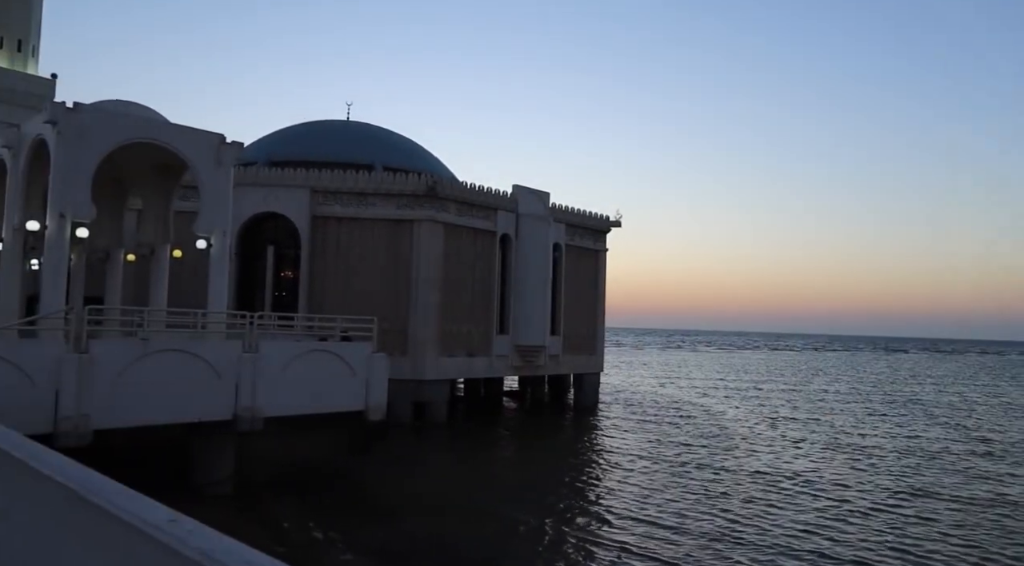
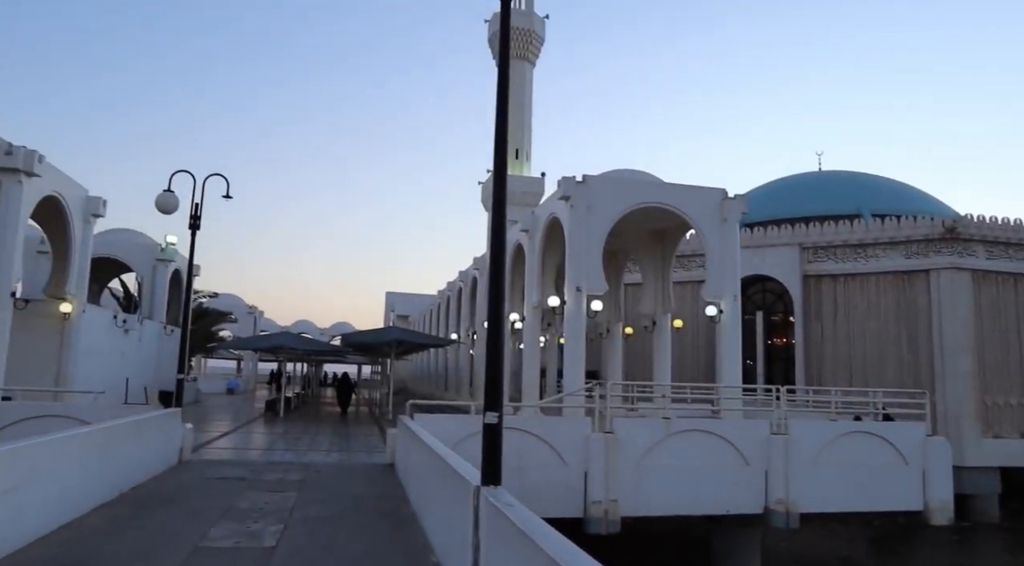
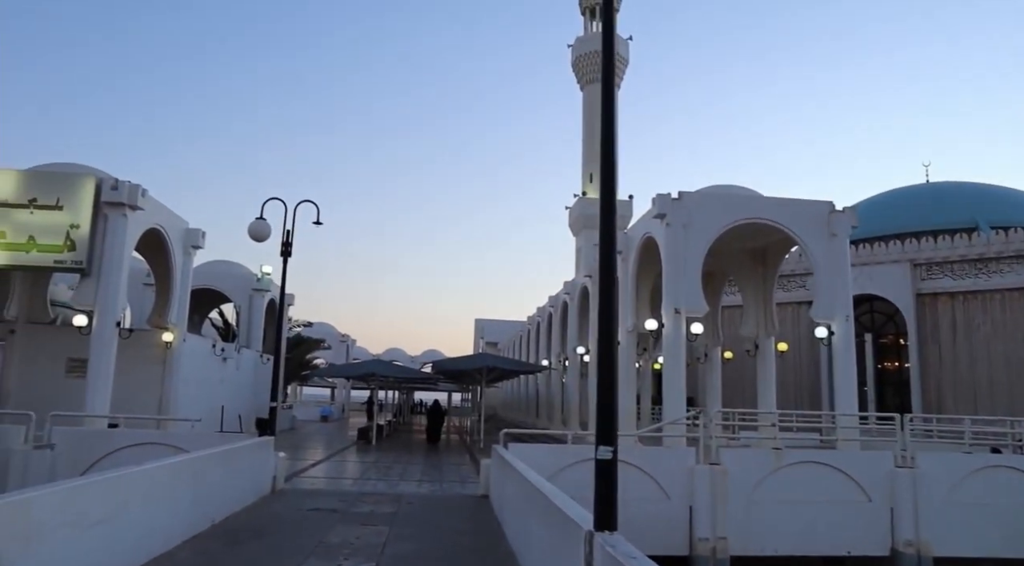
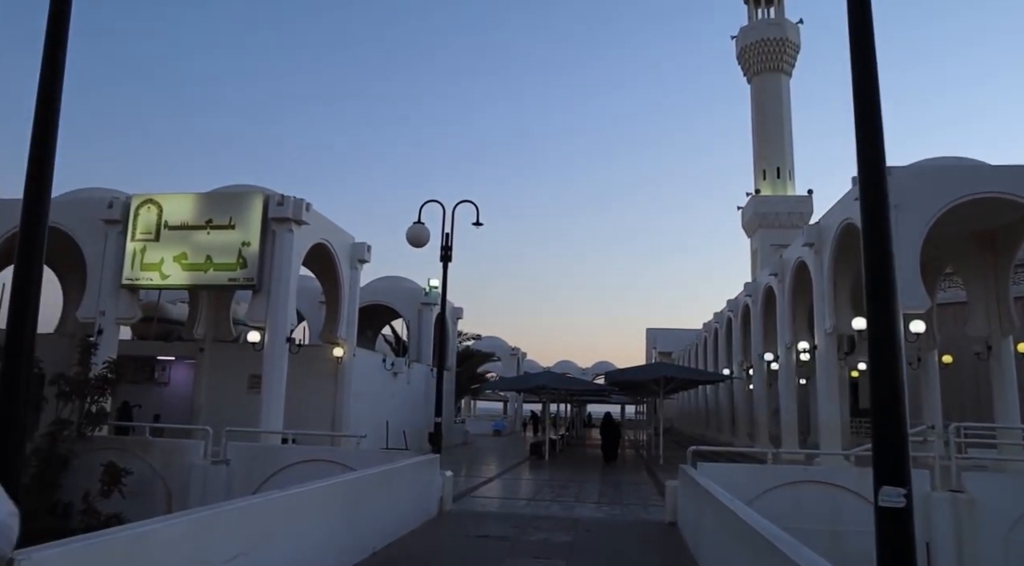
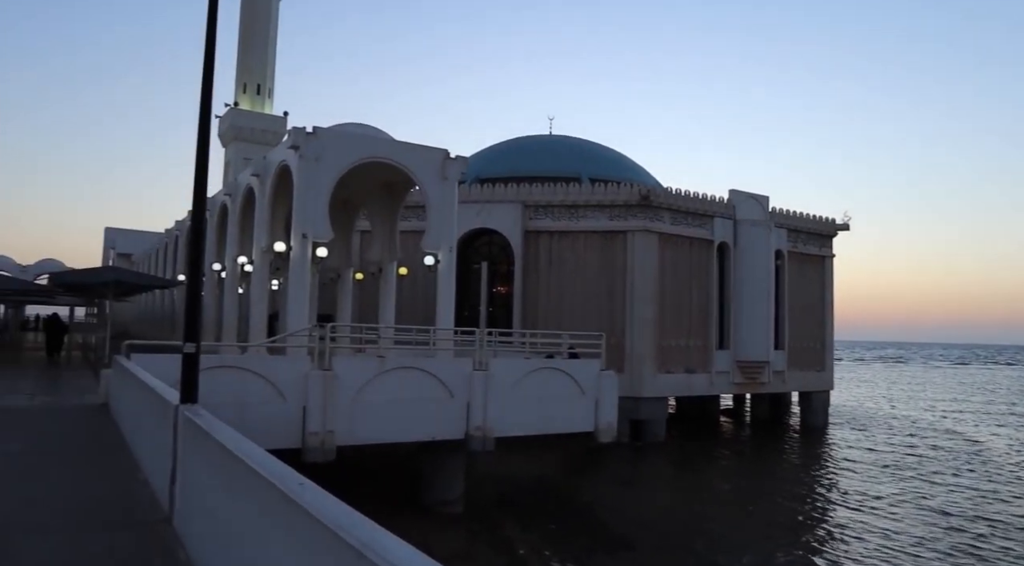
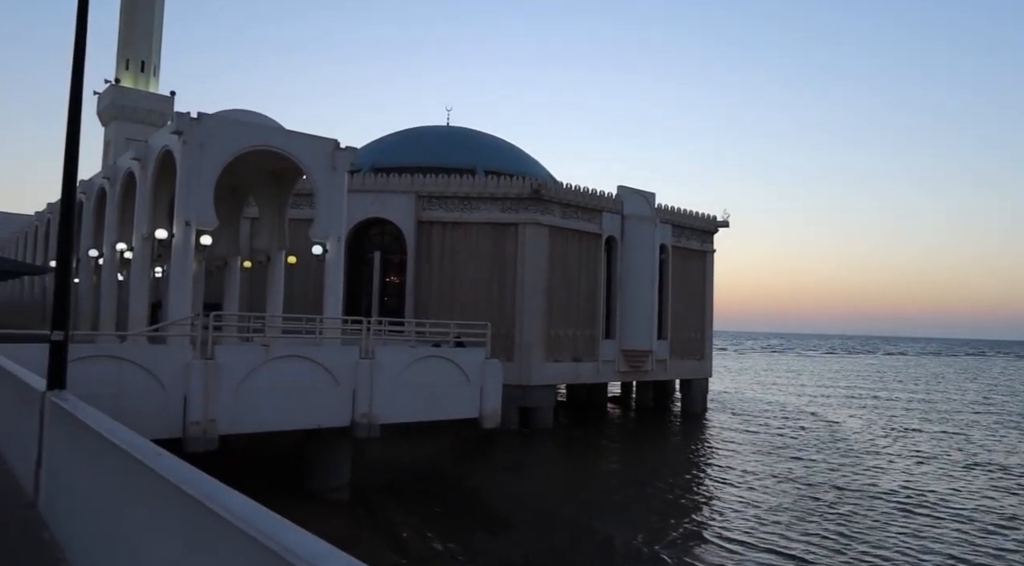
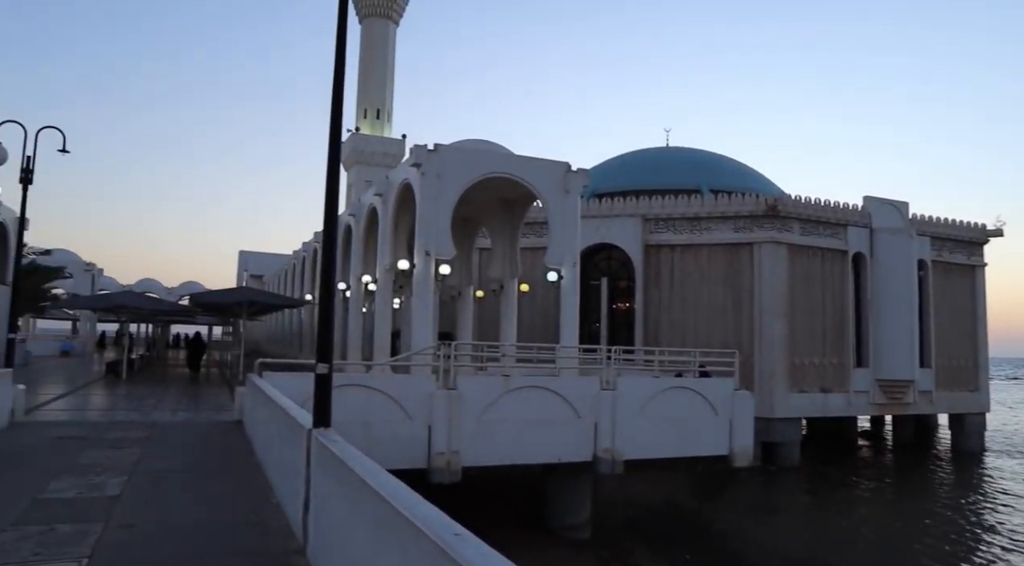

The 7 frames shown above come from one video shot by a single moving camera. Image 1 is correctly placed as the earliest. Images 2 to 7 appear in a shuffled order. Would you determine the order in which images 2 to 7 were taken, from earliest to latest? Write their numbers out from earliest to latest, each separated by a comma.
6, 5, 7, 2, 3, 4
